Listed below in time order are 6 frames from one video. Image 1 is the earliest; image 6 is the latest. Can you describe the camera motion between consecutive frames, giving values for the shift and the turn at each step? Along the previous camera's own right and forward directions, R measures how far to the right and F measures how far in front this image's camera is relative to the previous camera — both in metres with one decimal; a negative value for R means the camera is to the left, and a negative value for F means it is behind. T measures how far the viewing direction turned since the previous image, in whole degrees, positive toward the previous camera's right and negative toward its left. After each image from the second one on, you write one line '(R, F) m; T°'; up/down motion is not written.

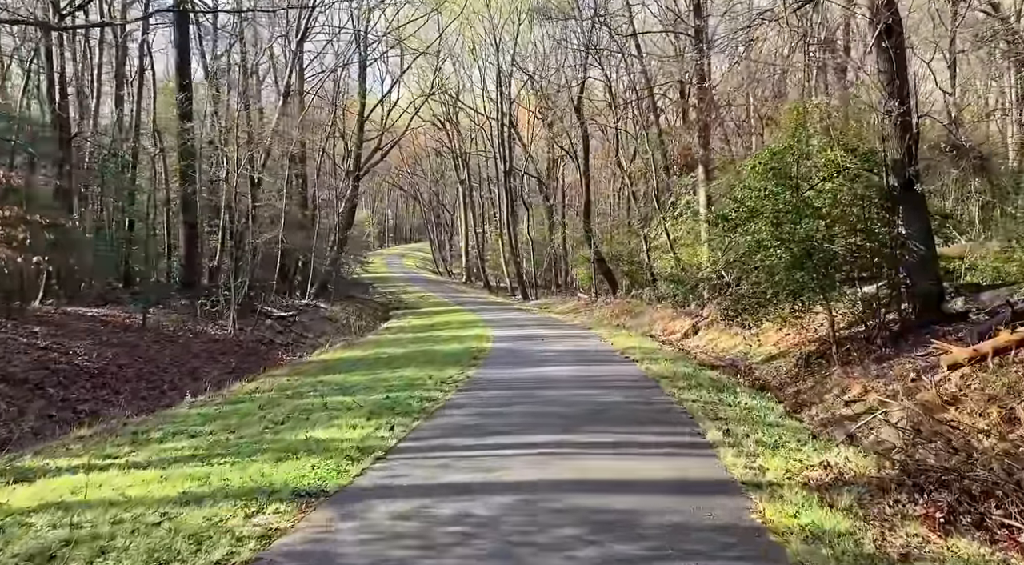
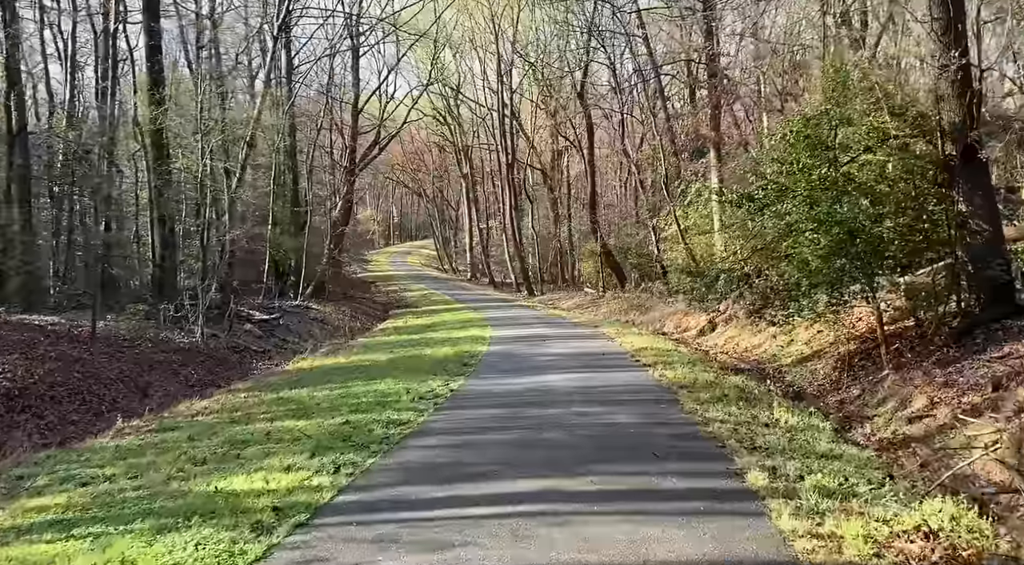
(+0.3, +2.8) m; 0°
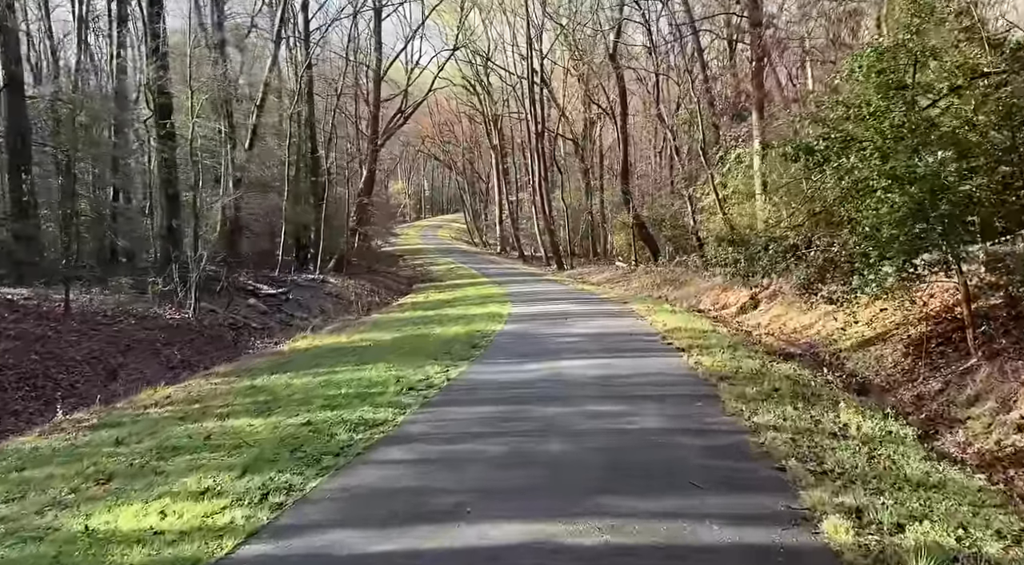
(+0.3, +2.5) m; -2°
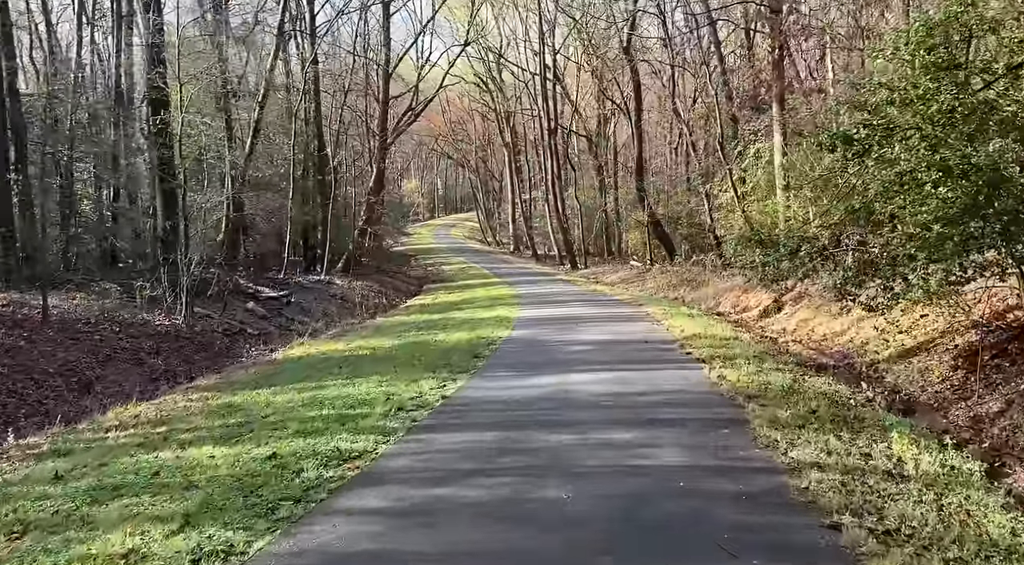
(+0.1, +1.4) m; -1°
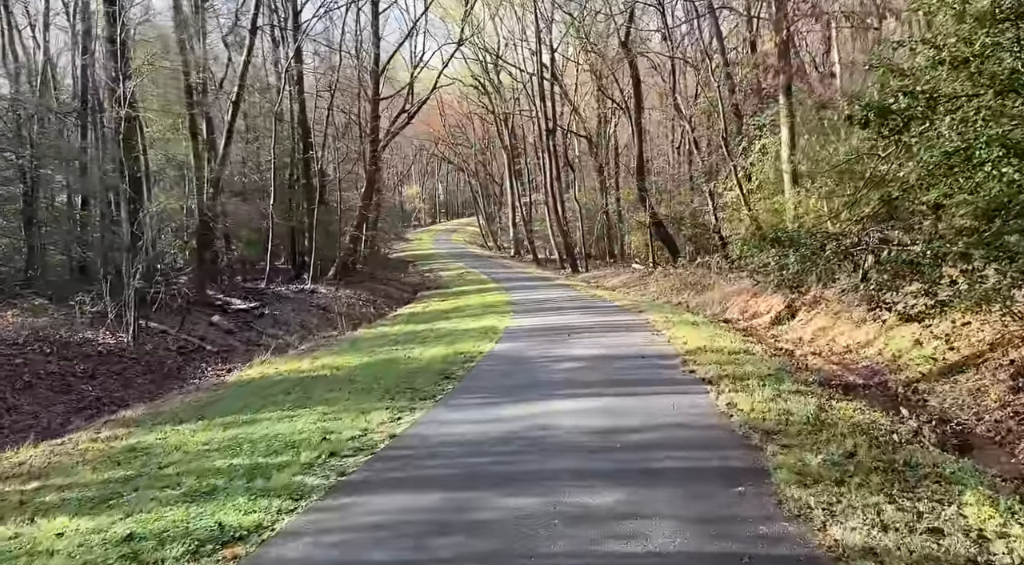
(+0.4, +2.3) m; 0°
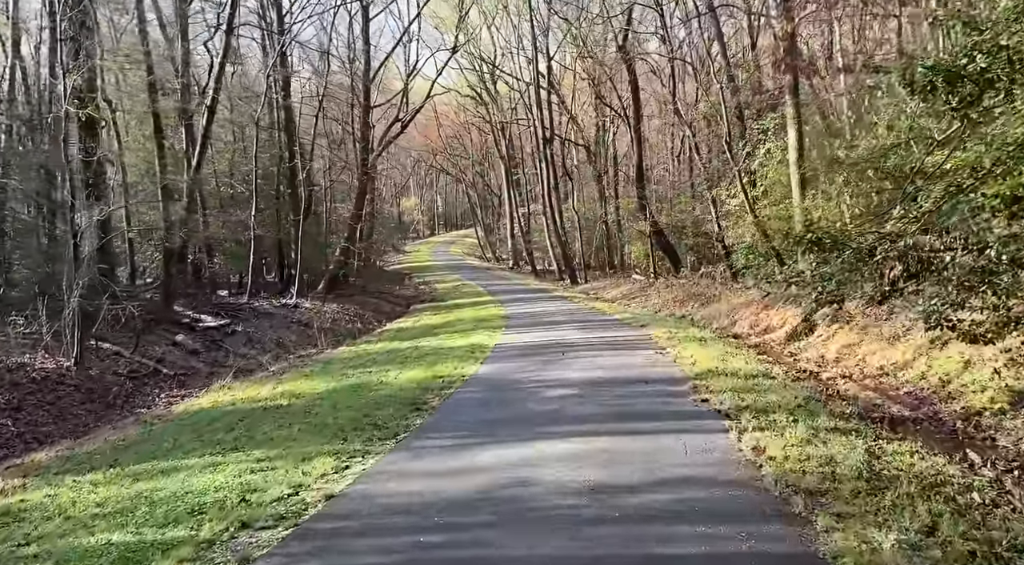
(+0.2, +2.2) m; 0°
